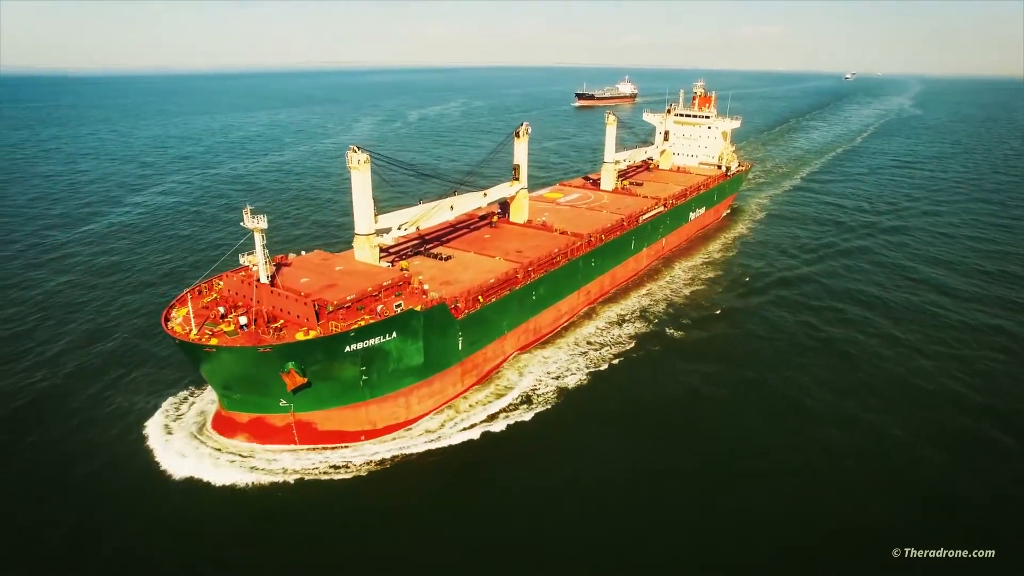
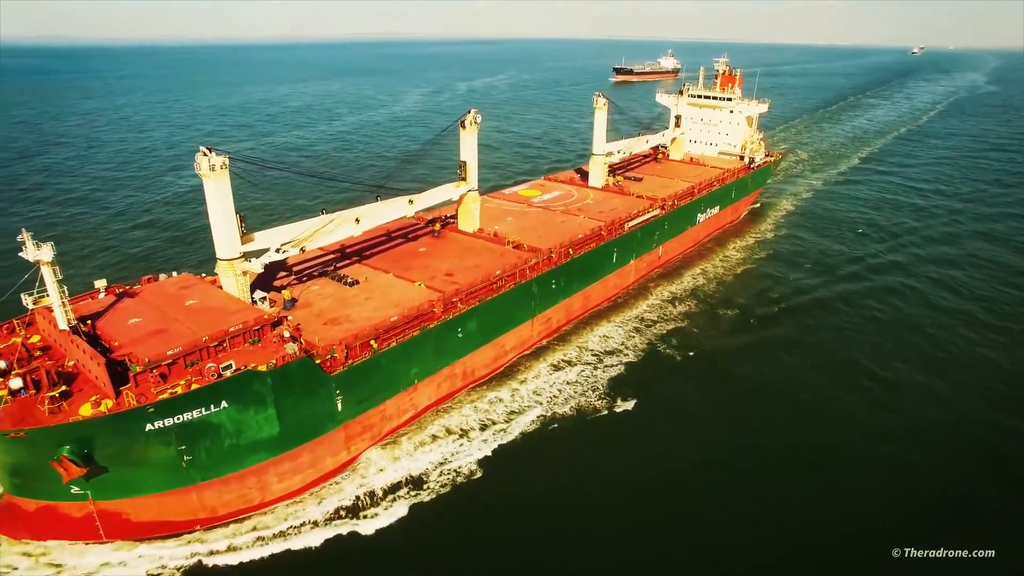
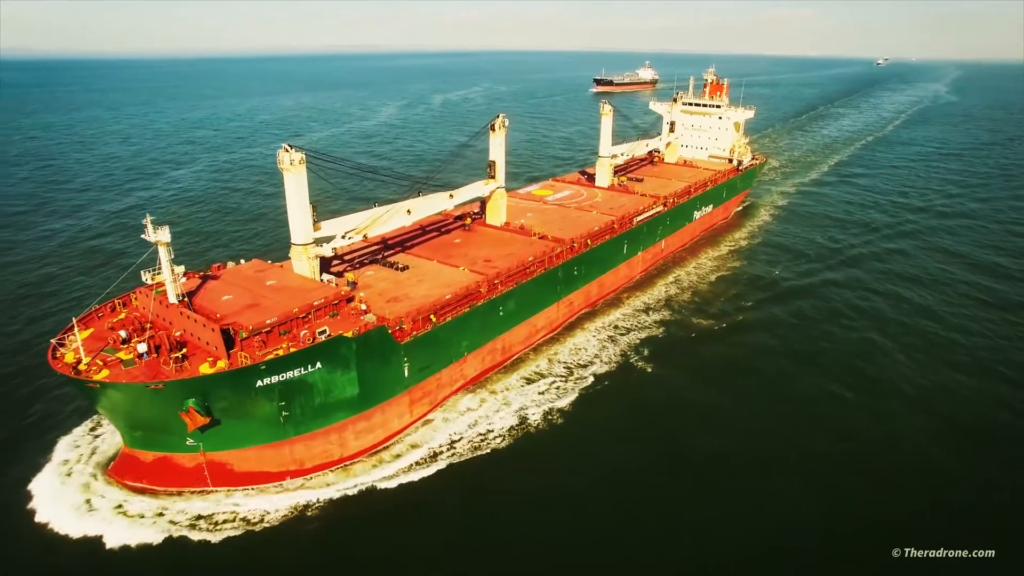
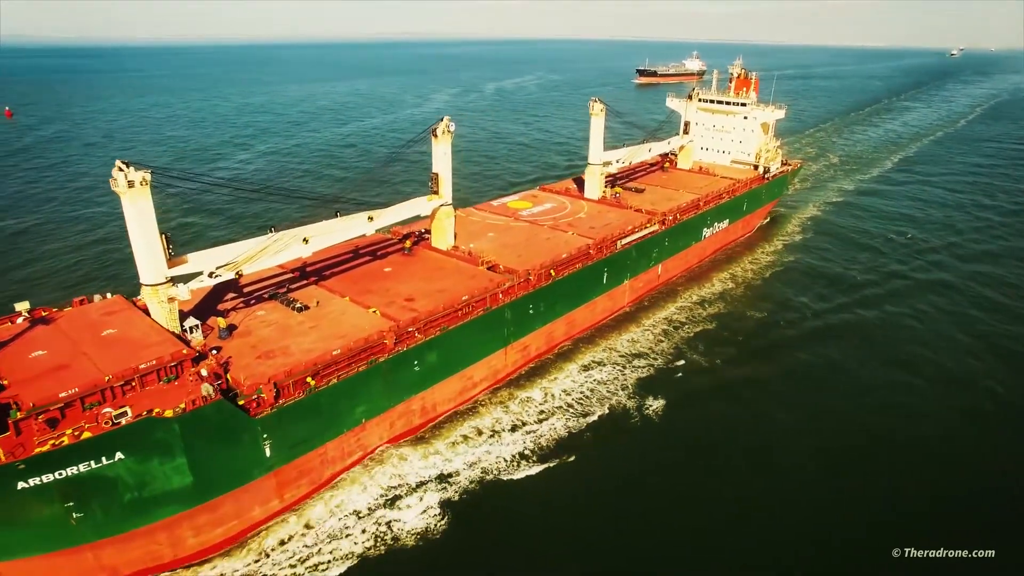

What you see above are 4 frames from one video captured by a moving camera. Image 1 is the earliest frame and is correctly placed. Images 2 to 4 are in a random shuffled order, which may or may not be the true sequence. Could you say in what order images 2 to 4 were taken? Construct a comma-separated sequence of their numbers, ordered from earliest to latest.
3, 2, 4
